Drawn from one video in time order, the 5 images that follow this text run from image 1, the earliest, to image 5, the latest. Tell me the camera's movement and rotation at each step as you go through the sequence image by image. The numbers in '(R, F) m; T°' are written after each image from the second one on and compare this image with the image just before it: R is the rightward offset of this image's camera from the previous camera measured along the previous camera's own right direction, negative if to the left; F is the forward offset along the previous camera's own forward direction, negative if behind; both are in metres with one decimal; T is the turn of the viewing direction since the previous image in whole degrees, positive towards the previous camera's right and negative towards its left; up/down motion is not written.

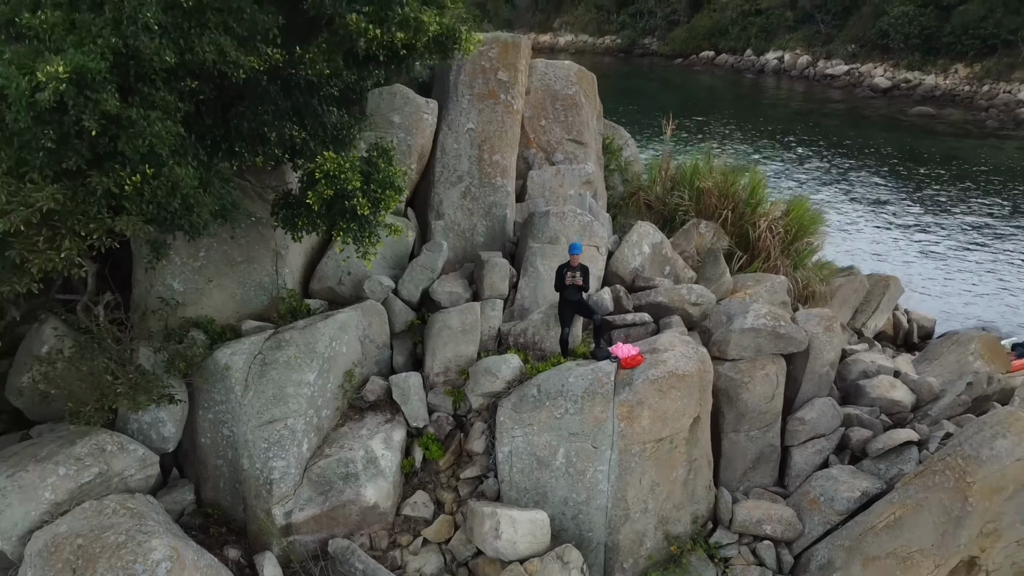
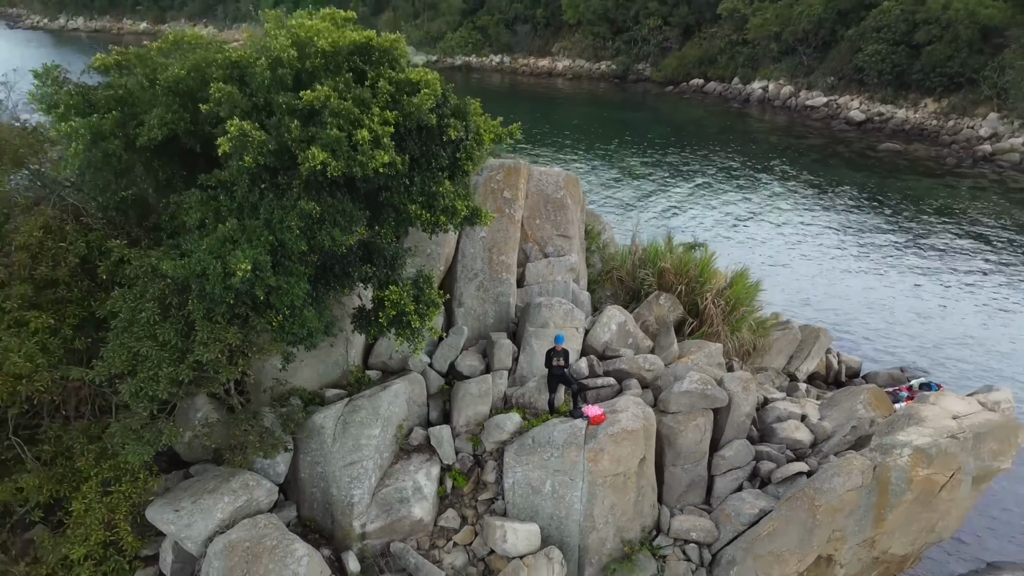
(0.0, -2.5) m; 0°
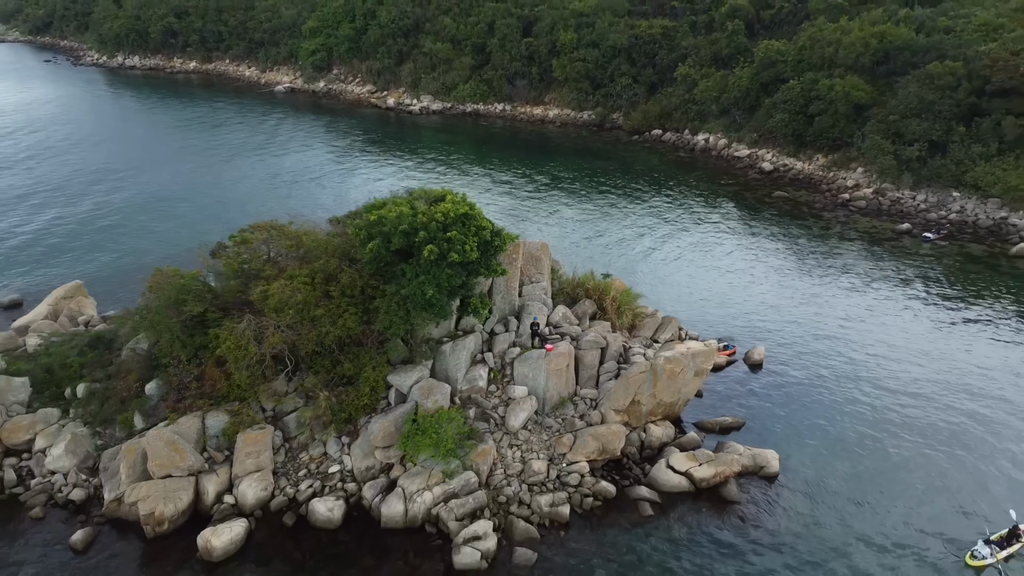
(-0.2, -12.7) m; 0°
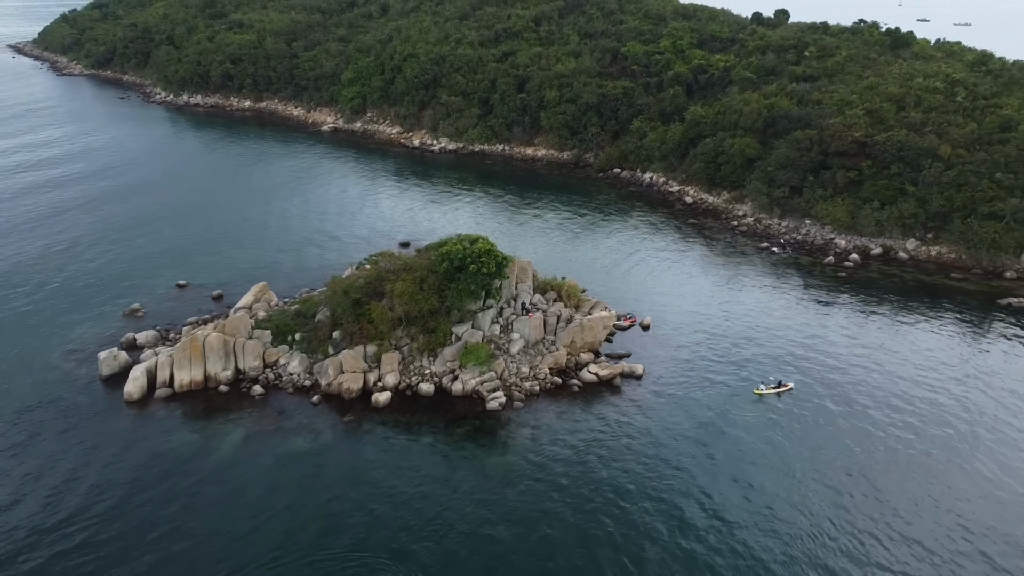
(-0.2, -20.6) m; 0°
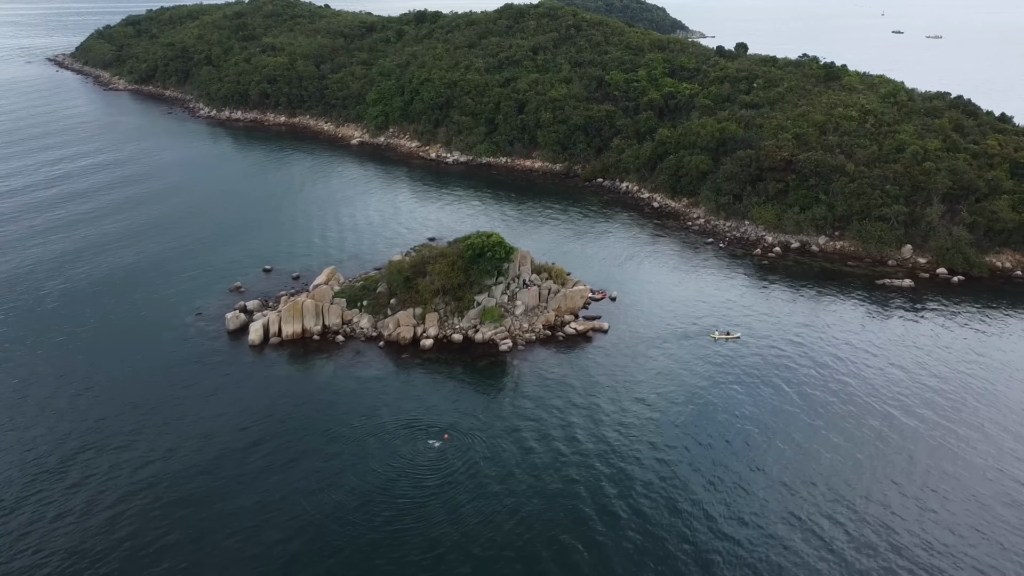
(-0.5, -17.1) m; 0°
